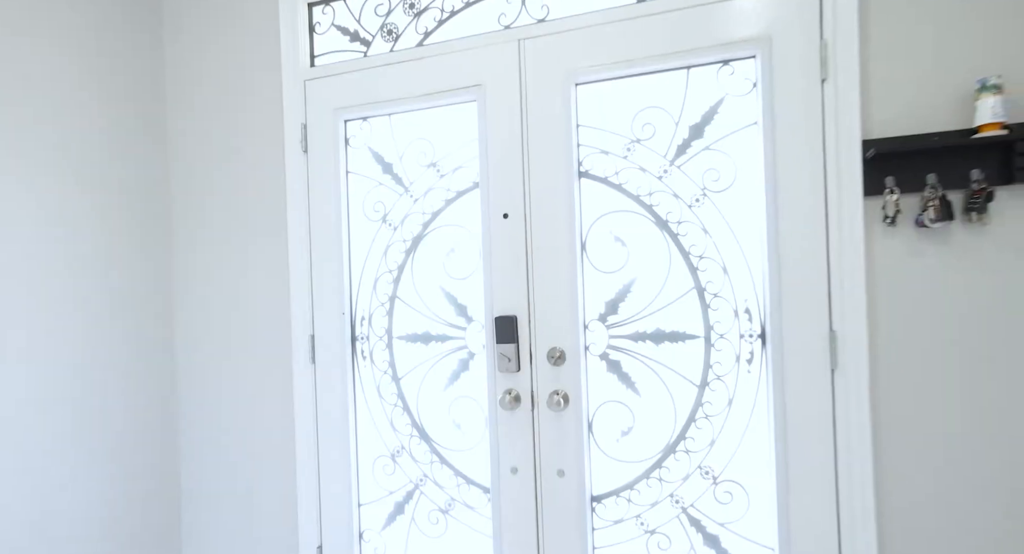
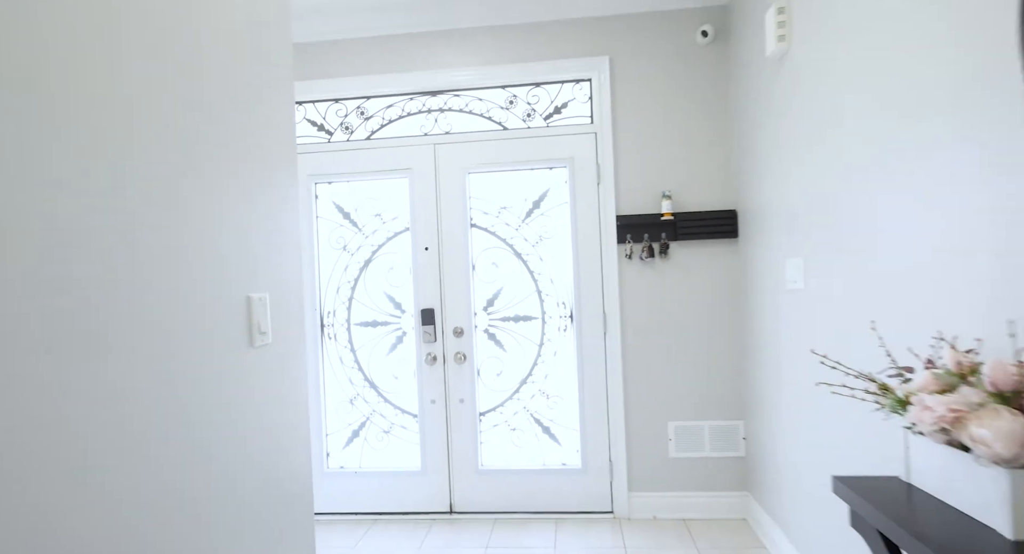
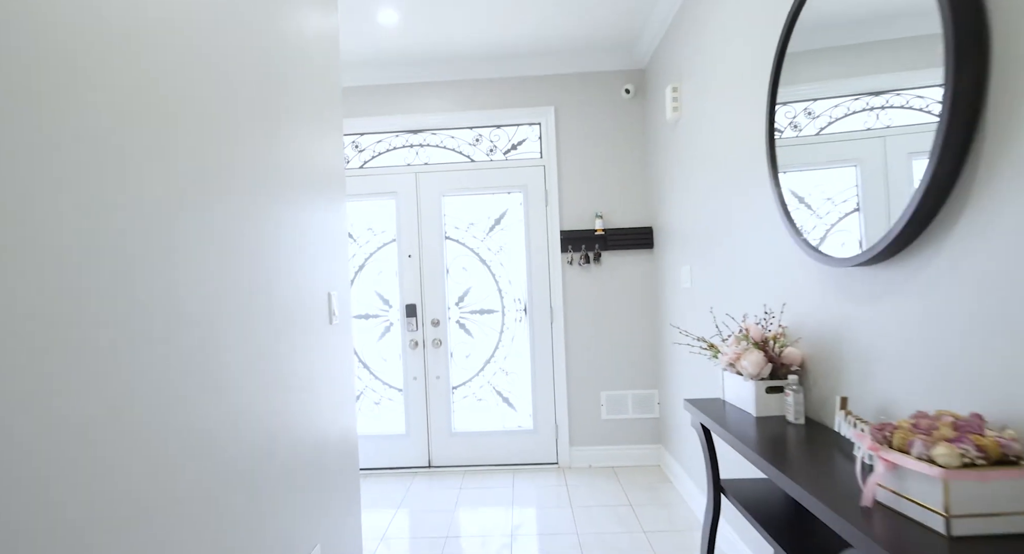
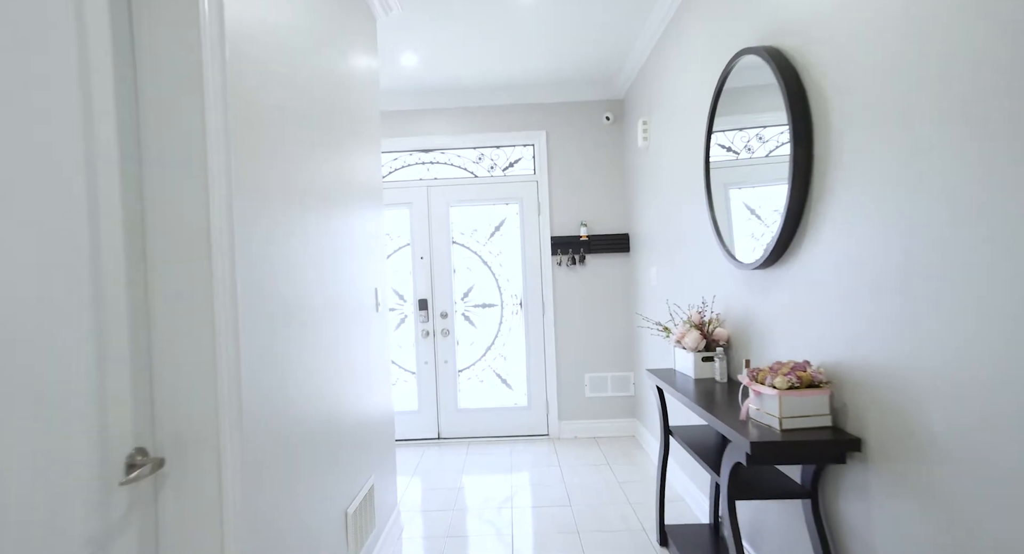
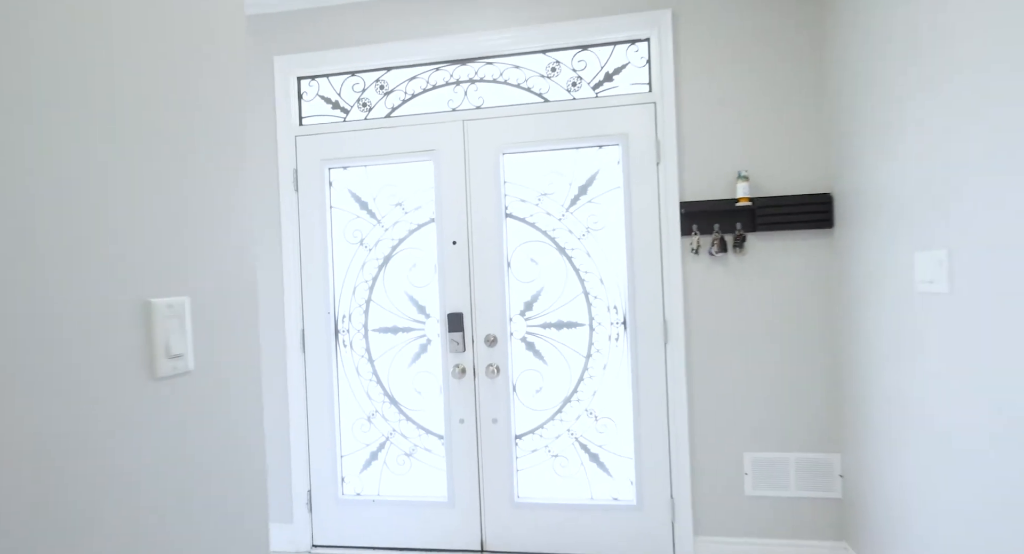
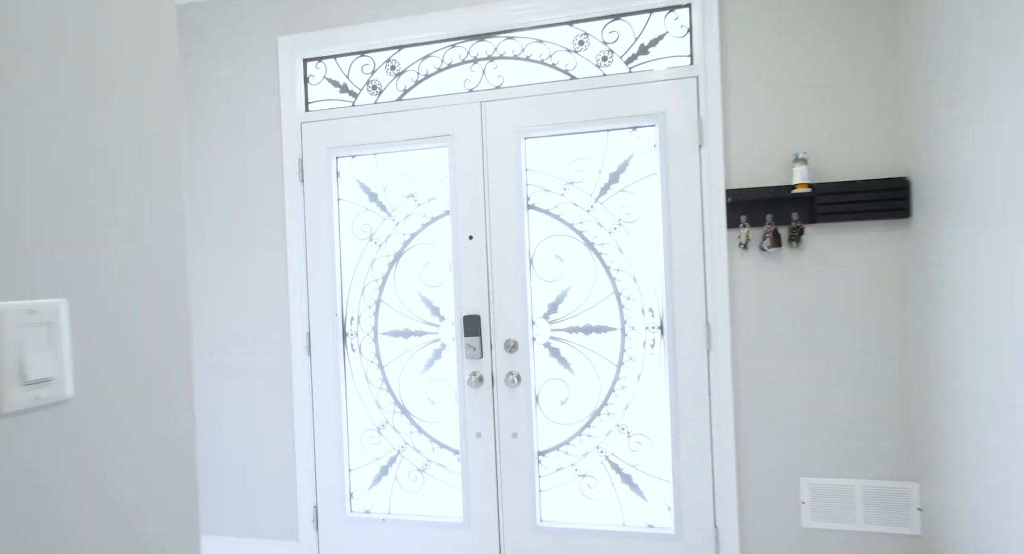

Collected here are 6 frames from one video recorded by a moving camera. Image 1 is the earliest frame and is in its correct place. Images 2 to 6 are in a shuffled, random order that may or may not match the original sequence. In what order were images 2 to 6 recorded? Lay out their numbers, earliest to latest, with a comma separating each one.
6, 5, 2, 3, 4
